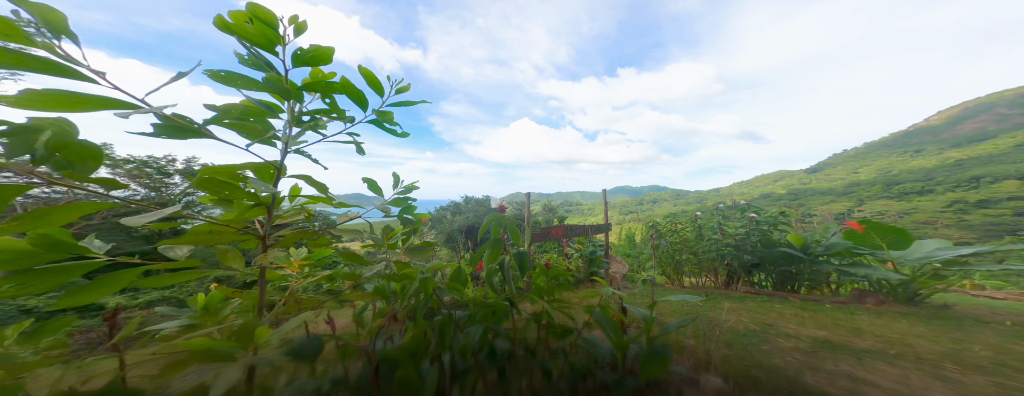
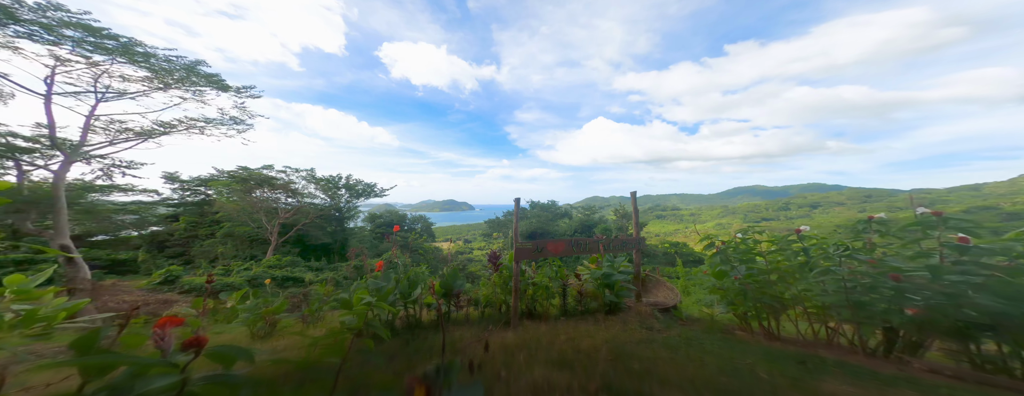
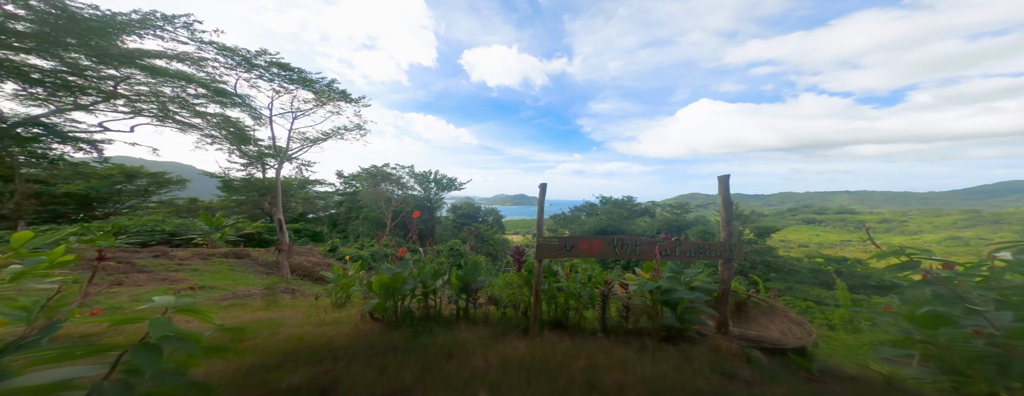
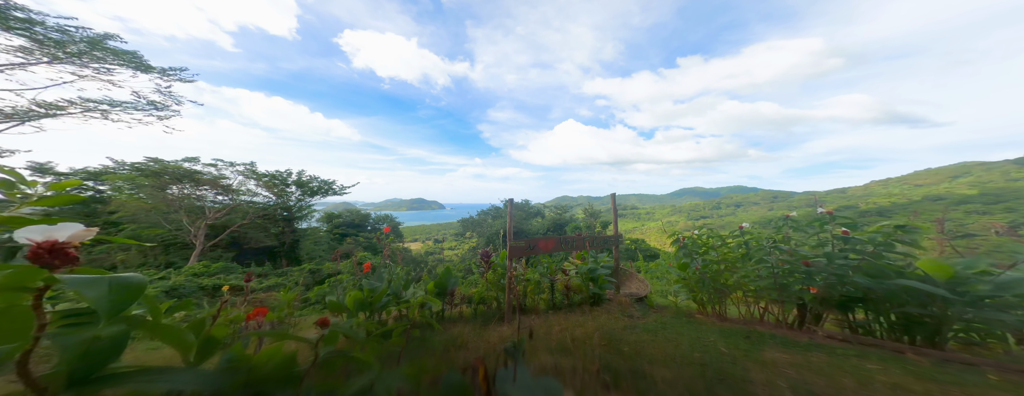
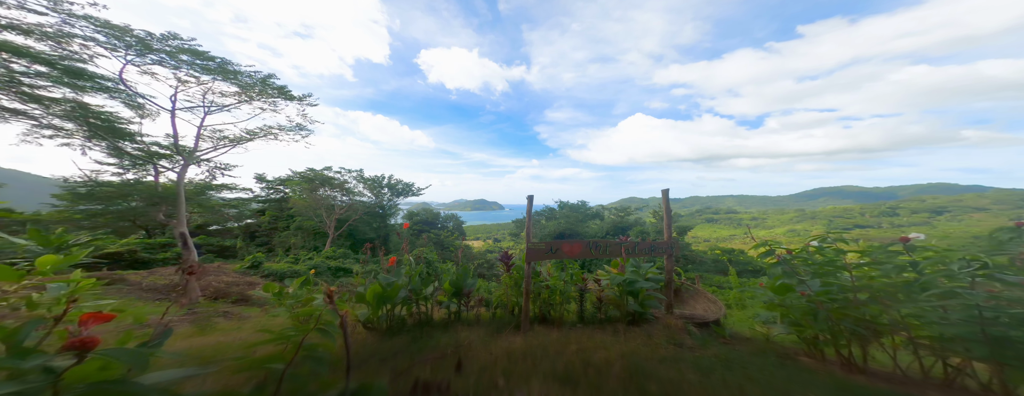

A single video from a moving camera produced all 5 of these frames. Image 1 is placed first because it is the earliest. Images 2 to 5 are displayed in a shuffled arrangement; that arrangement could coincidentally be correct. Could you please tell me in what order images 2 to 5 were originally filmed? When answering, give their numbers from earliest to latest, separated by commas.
4, 2, 5, 3
